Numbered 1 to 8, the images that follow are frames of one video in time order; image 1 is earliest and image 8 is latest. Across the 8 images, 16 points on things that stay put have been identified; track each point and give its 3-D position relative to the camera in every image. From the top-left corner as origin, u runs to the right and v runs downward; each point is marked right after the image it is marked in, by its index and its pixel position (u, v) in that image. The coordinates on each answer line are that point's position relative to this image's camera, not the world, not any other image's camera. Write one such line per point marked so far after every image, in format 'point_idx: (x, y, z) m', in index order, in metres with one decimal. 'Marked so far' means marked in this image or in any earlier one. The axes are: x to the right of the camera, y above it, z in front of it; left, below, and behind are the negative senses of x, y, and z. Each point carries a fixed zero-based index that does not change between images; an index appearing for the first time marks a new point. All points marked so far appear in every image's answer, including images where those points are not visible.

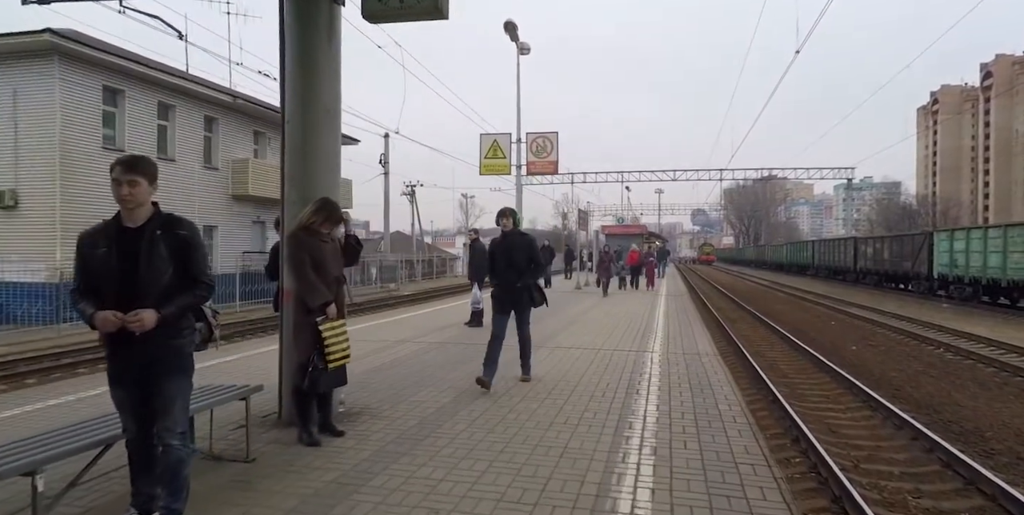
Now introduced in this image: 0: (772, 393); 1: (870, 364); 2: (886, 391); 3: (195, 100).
0: (+3.4, -1.7, +8.1) m
1: (+6.5, -1.9, +11.4) m
2: (+5.5, -1.9, +9.1) m
3: (-9.9, +5.0, +19.4) m
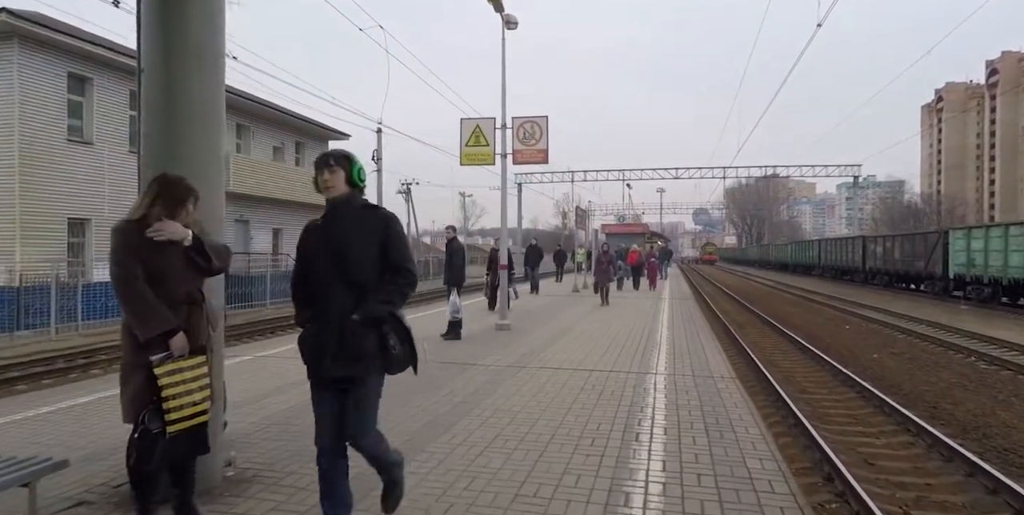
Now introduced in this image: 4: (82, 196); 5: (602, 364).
0: (+3.2, -1.7, +7.0) m
1: (+6.3, -2.0, +10.3) m
2: (+5.3, -1.9, +8.0) m
3: (-10.1, +4.9, +18.3) m
4: (-10.7, +1.5, +15.4) m
5: (+1.1, -1.4, +7.9) m
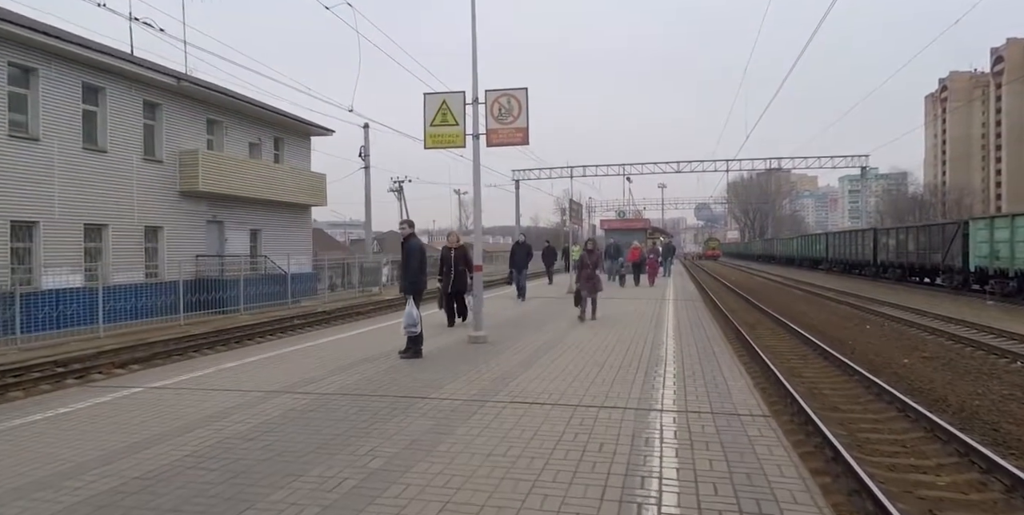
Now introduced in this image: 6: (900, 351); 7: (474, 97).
0: (+2.9, -1.7, +5.7) m
1: (+6.1, -1.8, +8.9) m
2: (+5.0, -1.9, +6.6) m
3: (-10.4, +4.8, +17.0) m
4: (-11.0, +1.4, +14.1) m
5: (+0.9, -1.3, +6.6) m
6: (+7.4, -1.8, +11.8) m
7: (-0.4, +1.8, +7.1) m
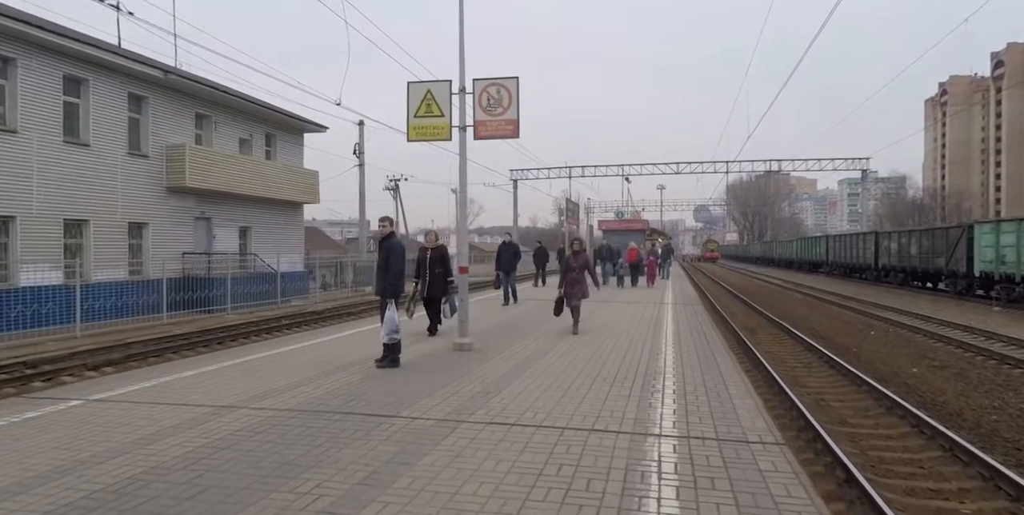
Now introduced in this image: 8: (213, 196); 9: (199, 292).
0: (+2.8, -1.7, +5.2) m
1: (+6.0, -1.9, +8.4) m
2: (+4.9, -1.9, +6.2) m
3: (-10.5, +4.9, +16.5) m
4: (-11.1, +1.5, +13.6) m
5: (+0.7, -1.3, +6.1) m
6: (+7.2, -1.9, +11.3) m
7: (-0.5, +1.8, +6.6) m
8: (-9.6, +2.0, +19.9) m
9: (-8.6, -1.0, +17.0) m
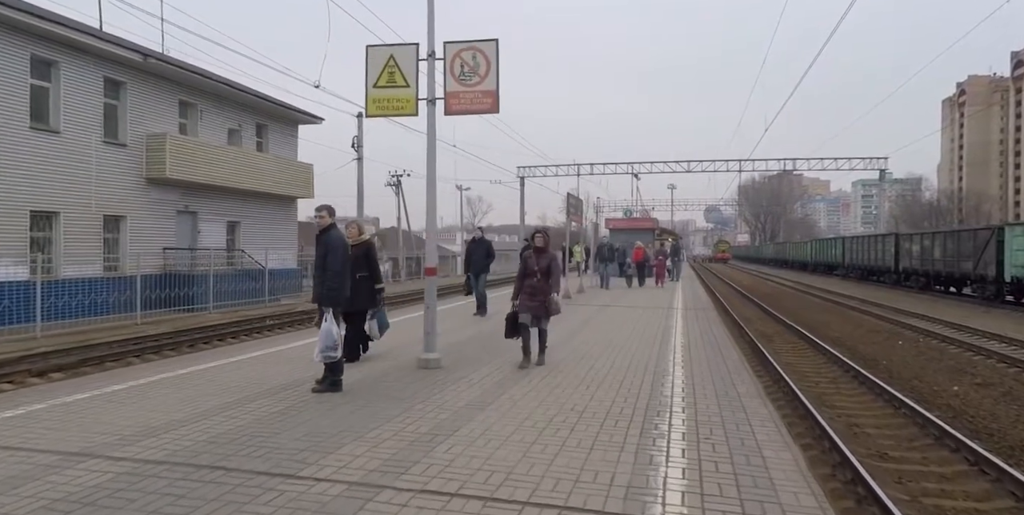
0: (+2.6, -1.7, +4.1) m
1: (+5.8, -2.0, +7.3) m
2: (+4.7, -2.0, +5.0) m
3: (-10.5, +5.0, +15.5) m
4: (-11.2, +1.6, +12.7) m
5: (+0.5, -1.4, +5.0) m
6: (+7.1, -1.9, +10.1) m
7: (-0.7, +1.8, +5.5) m
8: (-9.6, +2.1, +18.9) m
9: (-8.6, -0.8, +16.1) m
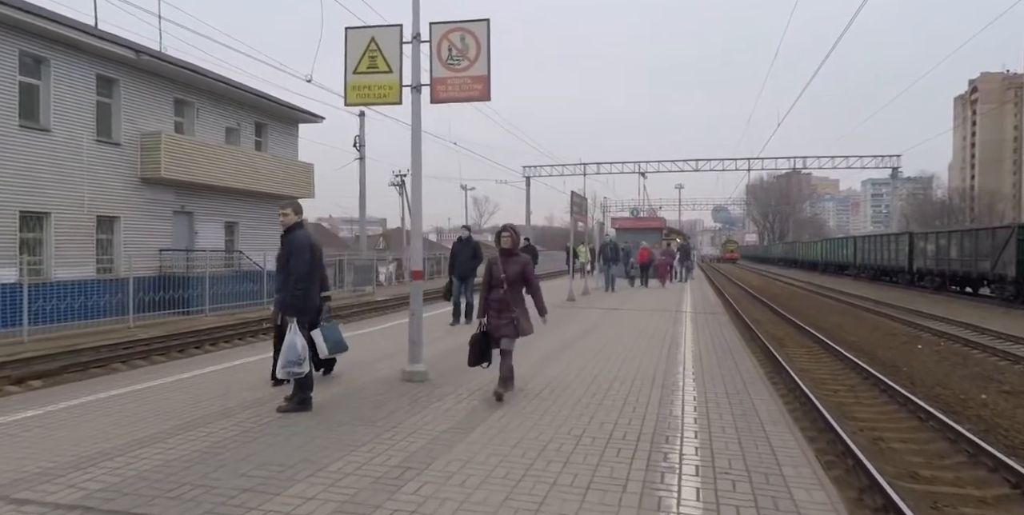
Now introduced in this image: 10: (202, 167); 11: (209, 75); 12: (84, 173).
0: (+2.5, -1.8, +3.6) m
1: (+5.7, -2.0, +6.7) m
2: (+4.6, -2.0, +4.5) m
3: (-10.4, +5.0, +15.1) m
4: (-11.2, +1.6, +12.3) m
5: (+0.4, -1.4, +4.5) m
6: (+7.1, -1.9, +9.6) m
7: (-0.8, +1.8, +5.0) m
8: (-9.5, +2.1, +18.5) m
9: (-8.5, -0.9, +15.7) m
10: (-8.9, +2.6, +17.8) m
11: (-8.9, +5.4, +18.2) m
12: (-10.4, +2.1, +15.1) m
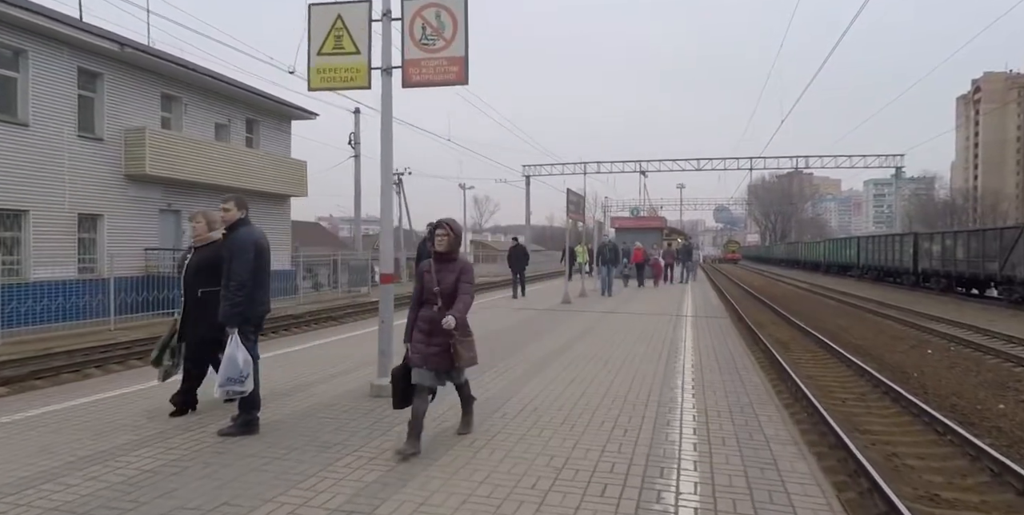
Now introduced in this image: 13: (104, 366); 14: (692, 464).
0: (+2.3, -1.8, +3.1) m
1: (+5.6, -2.0, +6.2) m
2: (+4.5, -2.0, +4.0) m
3: (-10.5, +5.0, +14.7) m
4: (-11.3, +1.6, +11.9) m
5: (+0.3, -1.4, +4.0) m
6: (+7.0, -2.0, +9.1) m
7: (-0.9, +1.8, +4.6) m
8: (-9.6, +2.1, +18.1) m
9: (-8.7, -0.9, +15.2) m
10: (-9.1, +2.6, +17.4) m
11: (-9.0, +5.4, +17.7) m
12: (-10.5, +2.1, +14.6) m
13: (-6.8, -1.8, +10.4) m
14: (+1.4, -1.5, +4.7) m
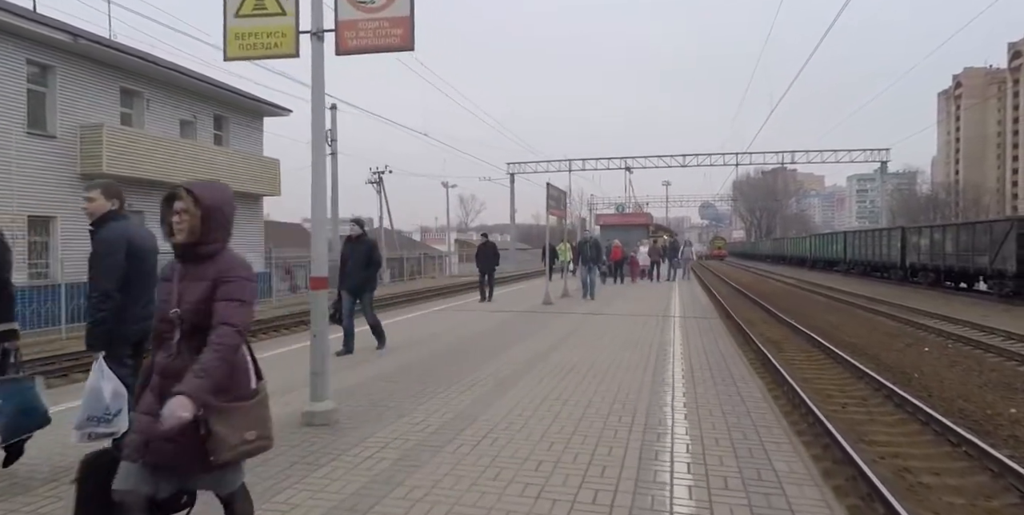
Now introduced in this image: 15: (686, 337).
0: (+2.1, -1.7, +2.4) m
1: (+5.3, -1.9, +5.6) m
2: (+4.2, -1.9, +3.3) m
3: (-11.1, +4.9, +13.7) m
4: (-11.7, +1.5, +10.9) m
5: (+0.1, -1.4, +3.3) m
6: (+6.6, -1.9, +8.5) m
7: (-1.2, +1.8, +3.8) m
8: (-10.1, +2.0, +17.1) m
9: (-9.1, -1.0, +14.3) m
10: (-9.6, +2.5, +16.5) m
11: (-9.6, +5.3, +16.8) m
12: (-11.0, +2.0, +13.7) m
13: (-7.2, -1.9, +9.6) m
14: (+1.1, -1.5, +4.1) m
15: (+3.2, -1.4, +11.4) m
